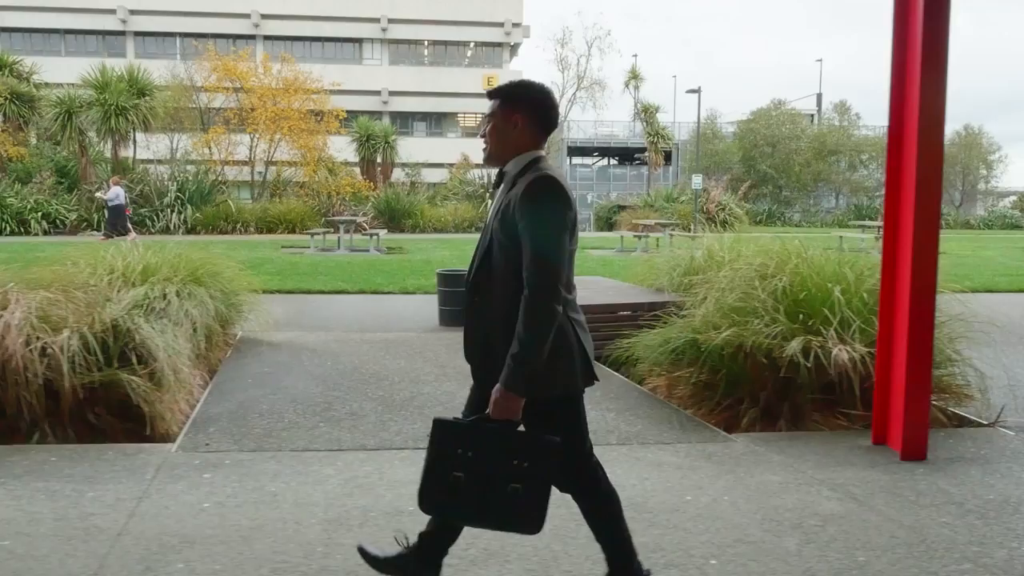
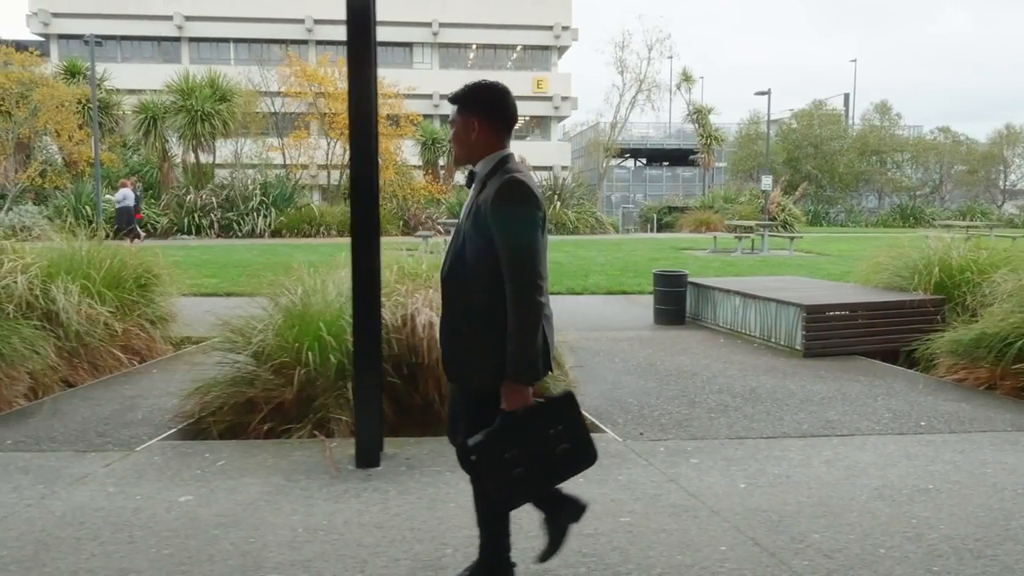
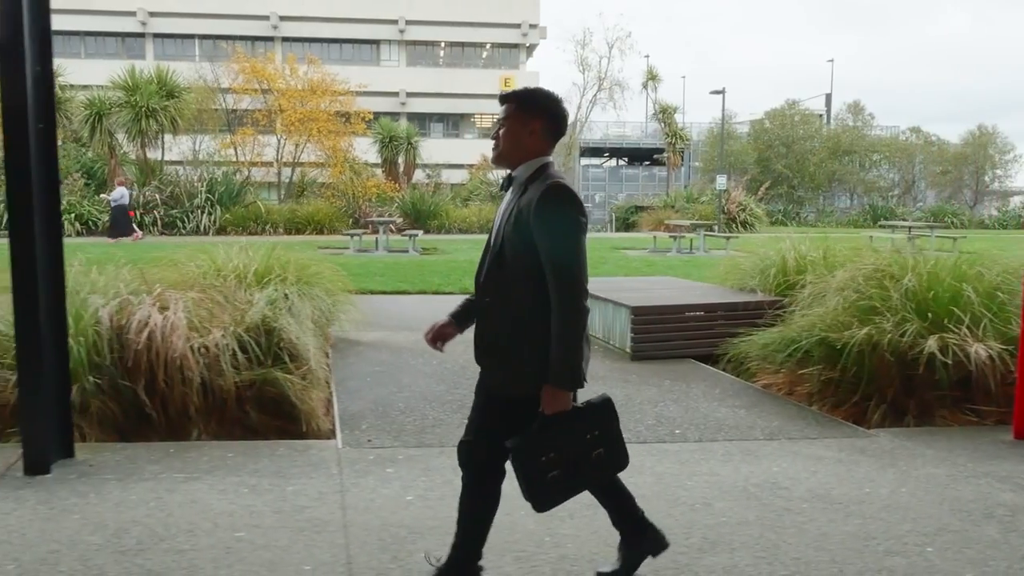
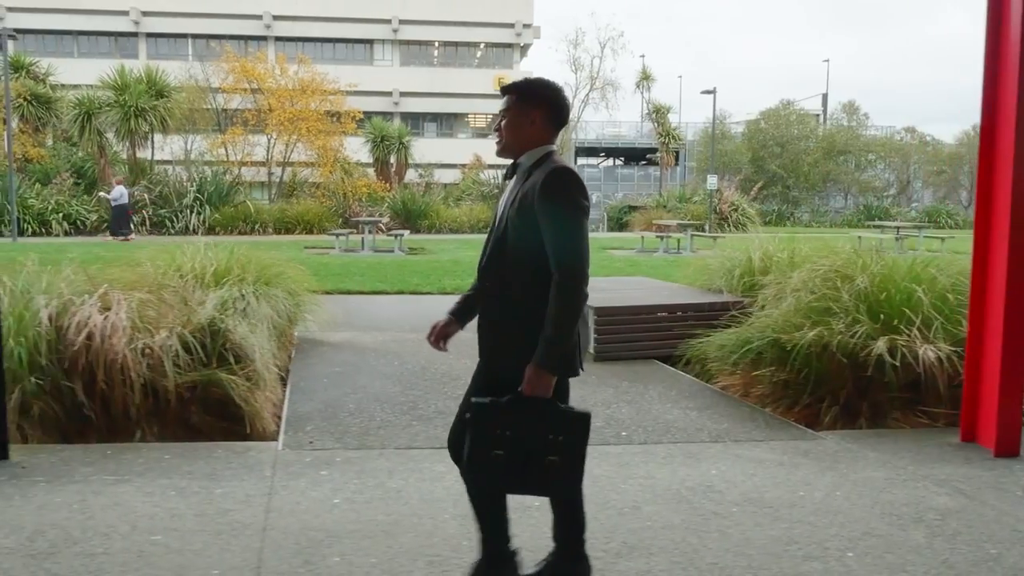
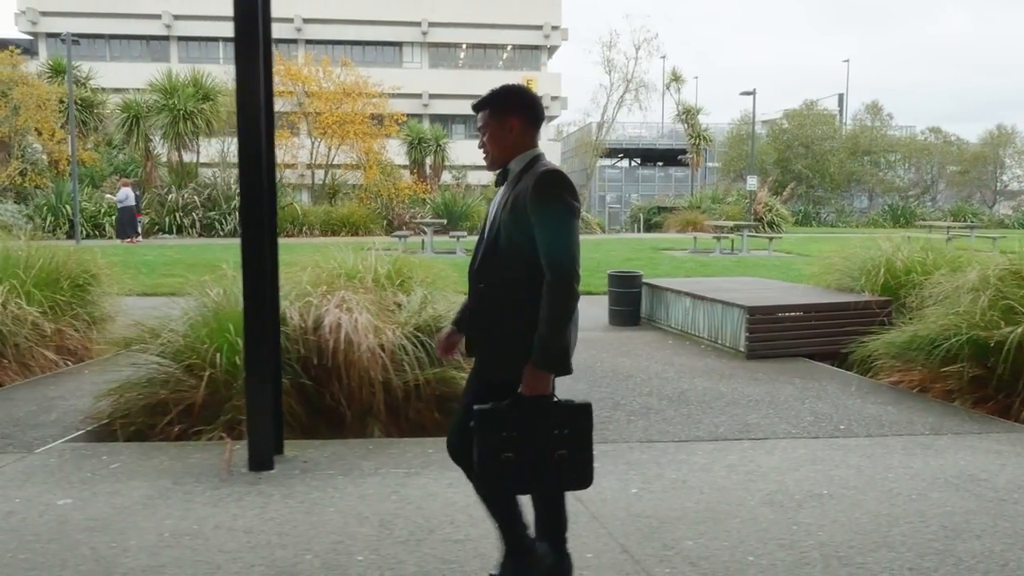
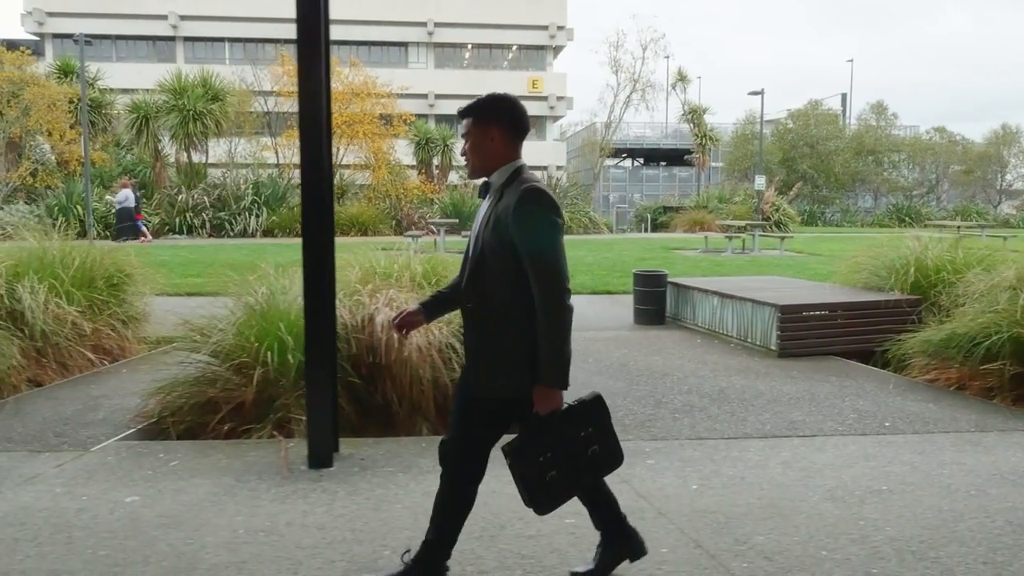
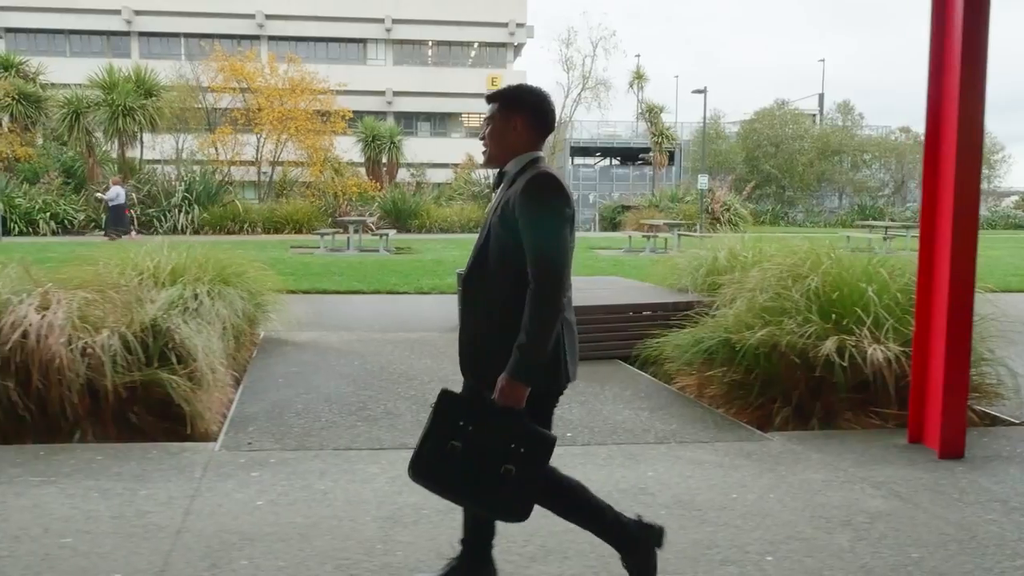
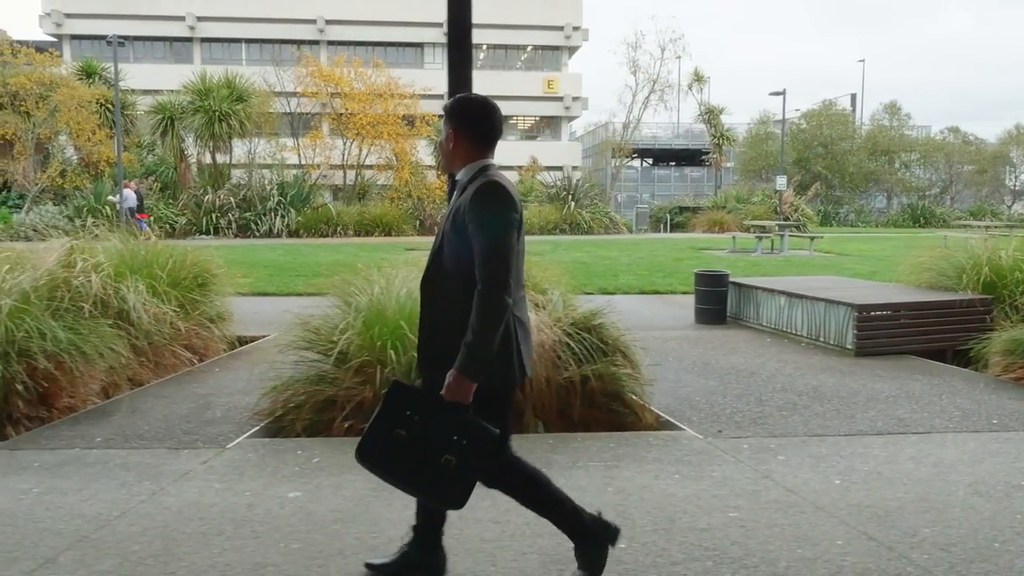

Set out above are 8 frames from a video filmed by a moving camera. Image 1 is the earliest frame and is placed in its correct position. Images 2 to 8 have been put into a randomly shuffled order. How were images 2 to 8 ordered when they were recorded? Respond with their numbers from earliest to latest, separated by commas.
7, 4, 3, 5, 6, 2, 8
